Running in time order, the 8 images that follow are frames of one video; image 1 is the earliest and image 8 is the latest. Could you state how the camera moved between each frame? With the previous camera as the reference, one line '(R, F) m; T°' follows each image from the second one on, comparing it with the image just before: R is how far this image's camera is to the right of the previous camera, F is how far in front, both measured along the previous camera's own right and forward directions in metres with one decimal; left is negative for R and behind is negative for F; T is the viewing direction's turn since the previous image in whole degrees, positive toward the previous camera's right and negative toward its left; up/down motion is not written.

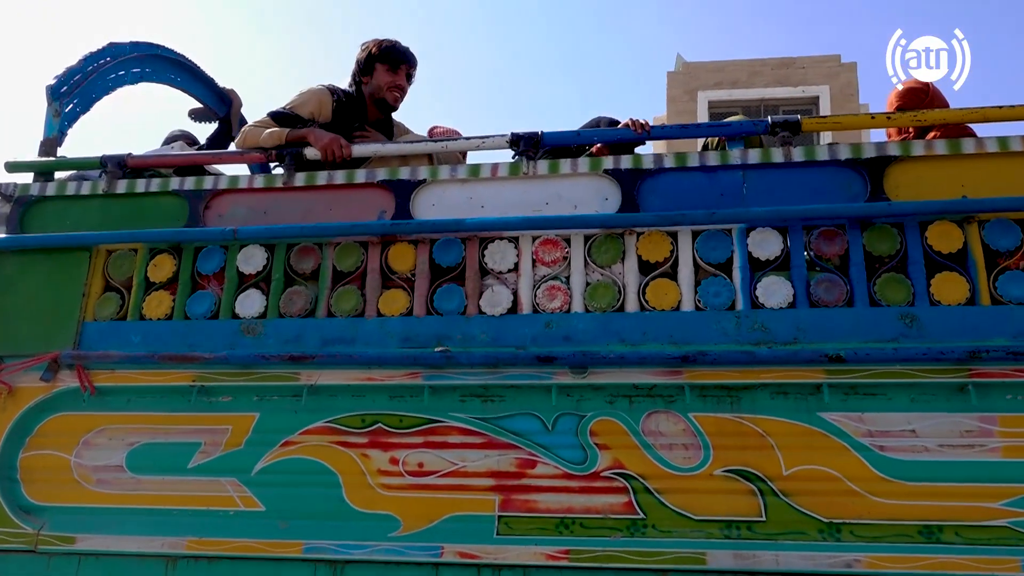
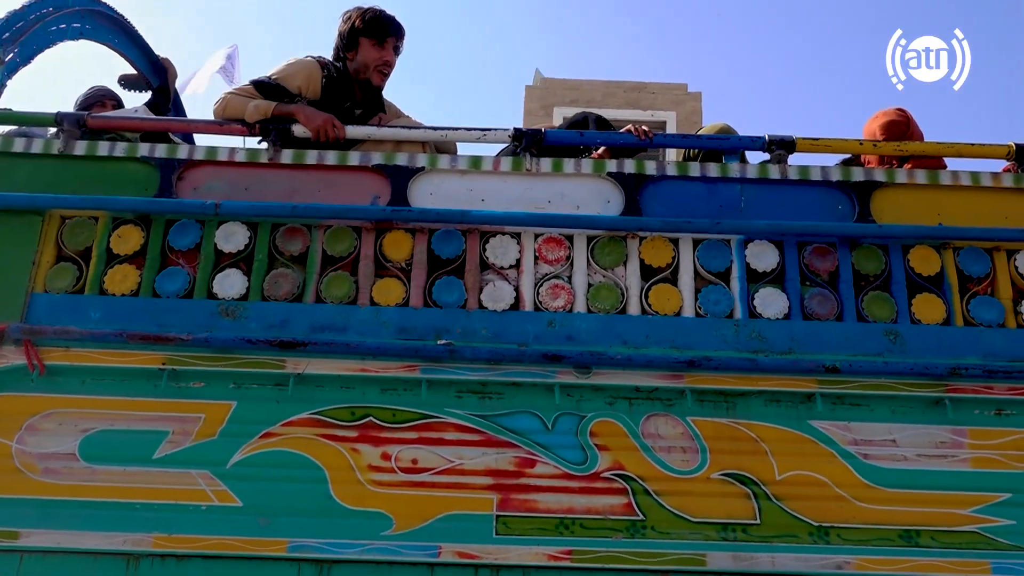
(-0.6, +0.1) m; +10°
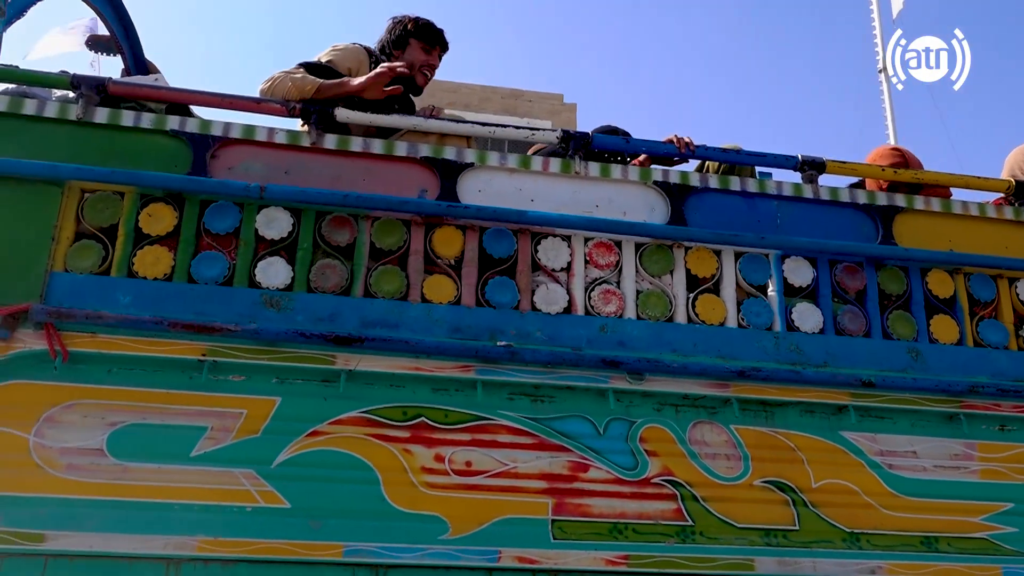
(-0.8, +0.1) m; +9°
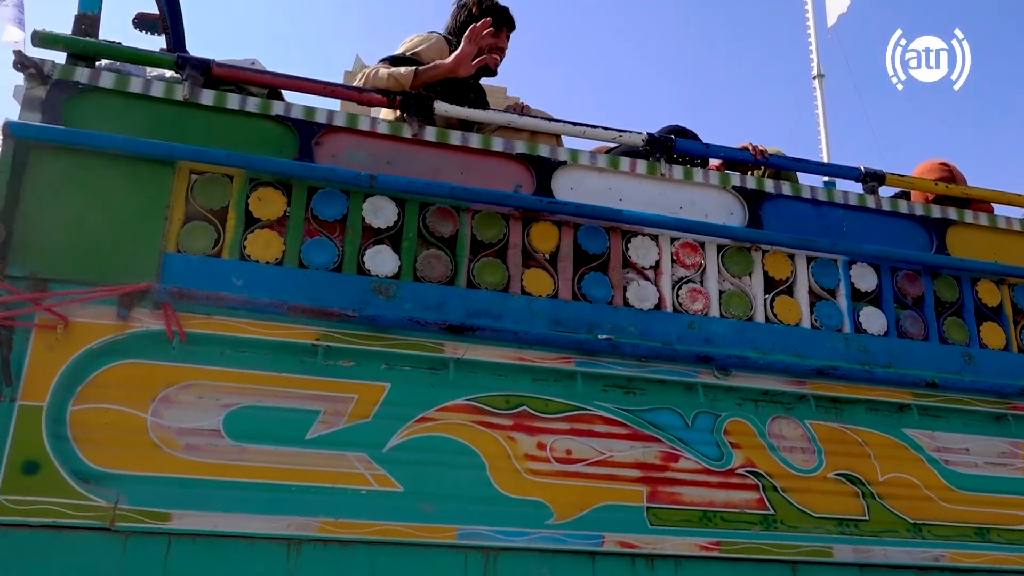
(-0.7, -0.1) m; +4°
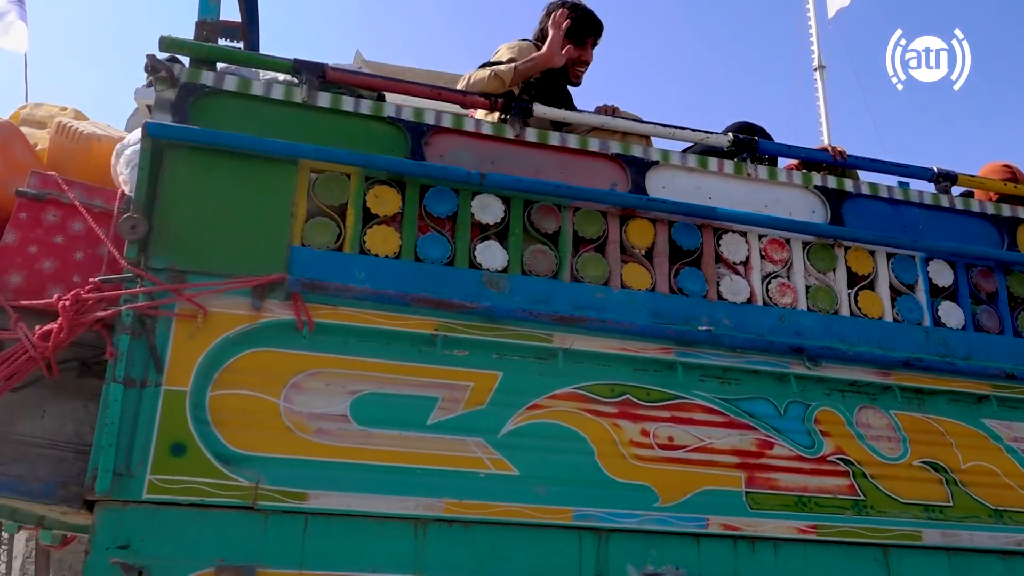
(-0.4, -0.2) m; 0°
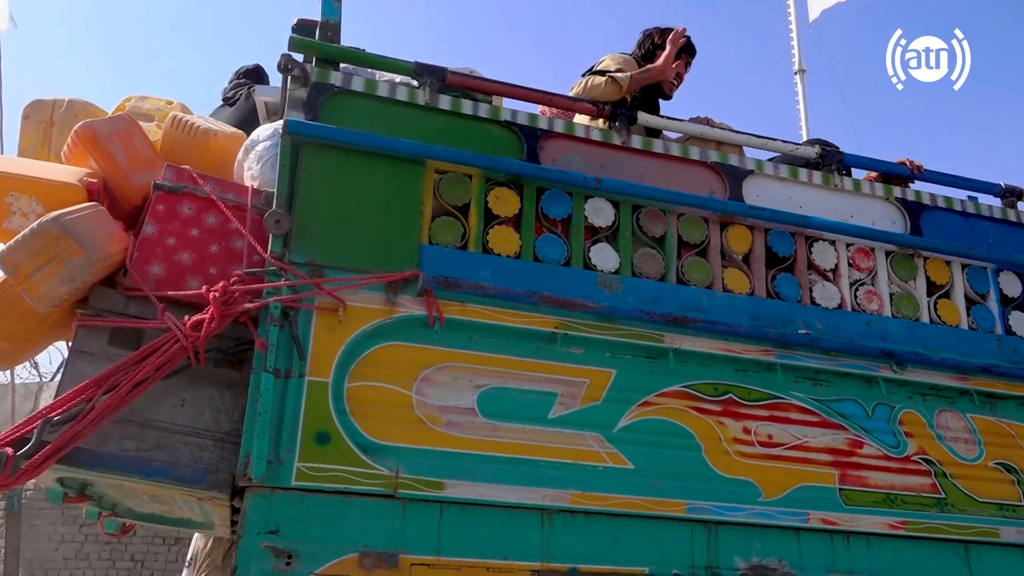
(-0.6, -0.1) m; +2°
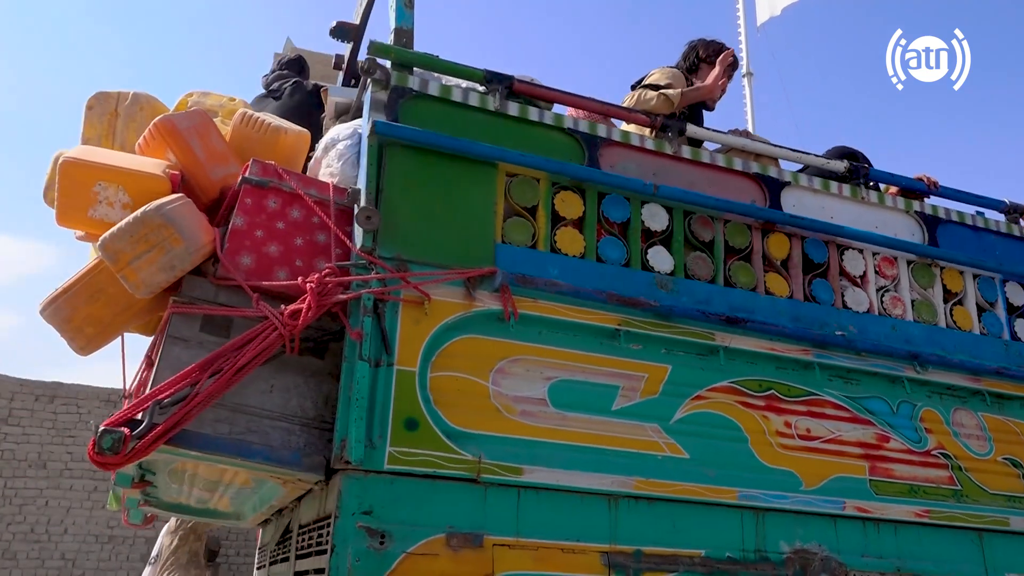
(-0.5, -0.2) m; +3°
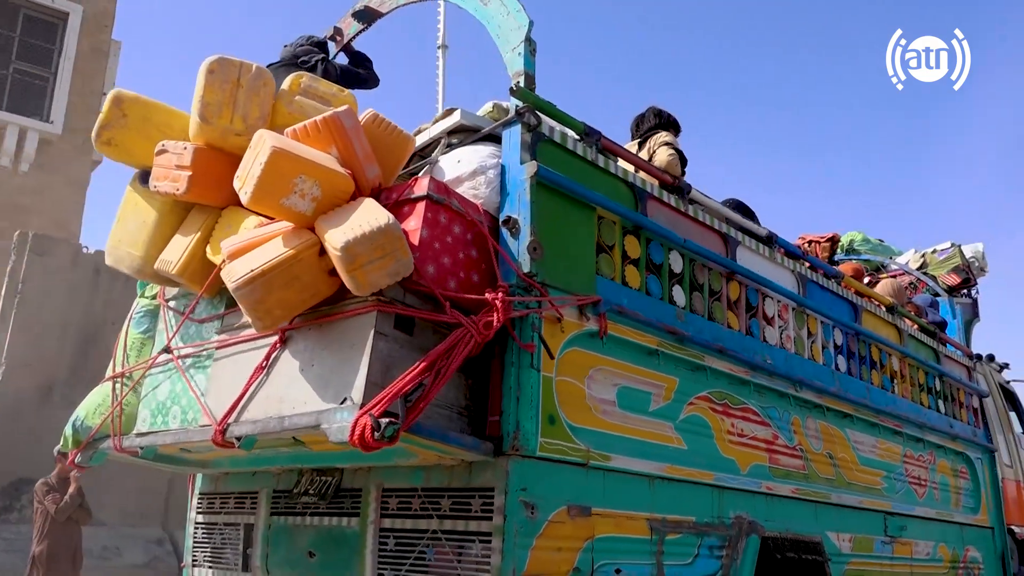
(-2.4, -0.3) m; +24°
